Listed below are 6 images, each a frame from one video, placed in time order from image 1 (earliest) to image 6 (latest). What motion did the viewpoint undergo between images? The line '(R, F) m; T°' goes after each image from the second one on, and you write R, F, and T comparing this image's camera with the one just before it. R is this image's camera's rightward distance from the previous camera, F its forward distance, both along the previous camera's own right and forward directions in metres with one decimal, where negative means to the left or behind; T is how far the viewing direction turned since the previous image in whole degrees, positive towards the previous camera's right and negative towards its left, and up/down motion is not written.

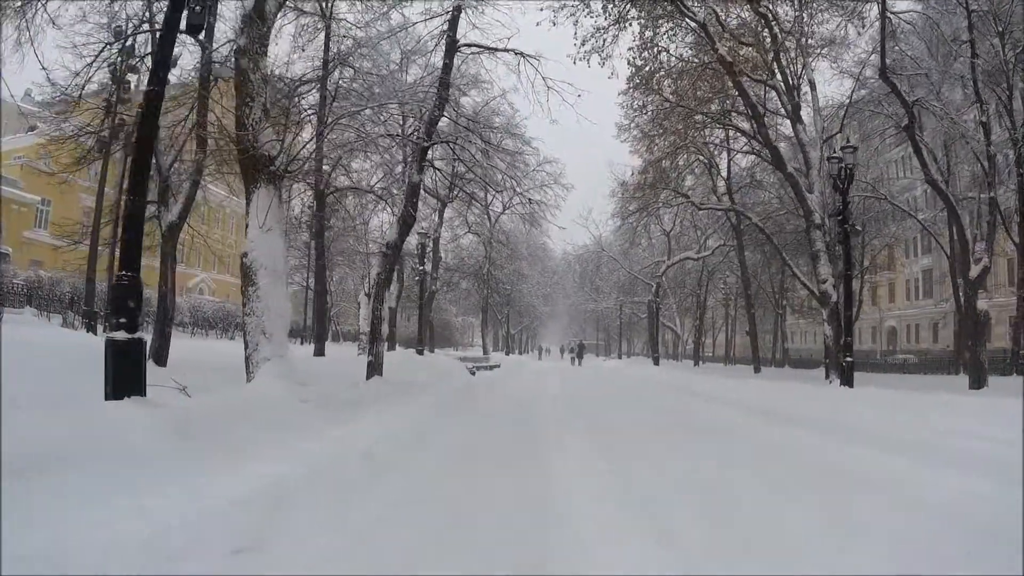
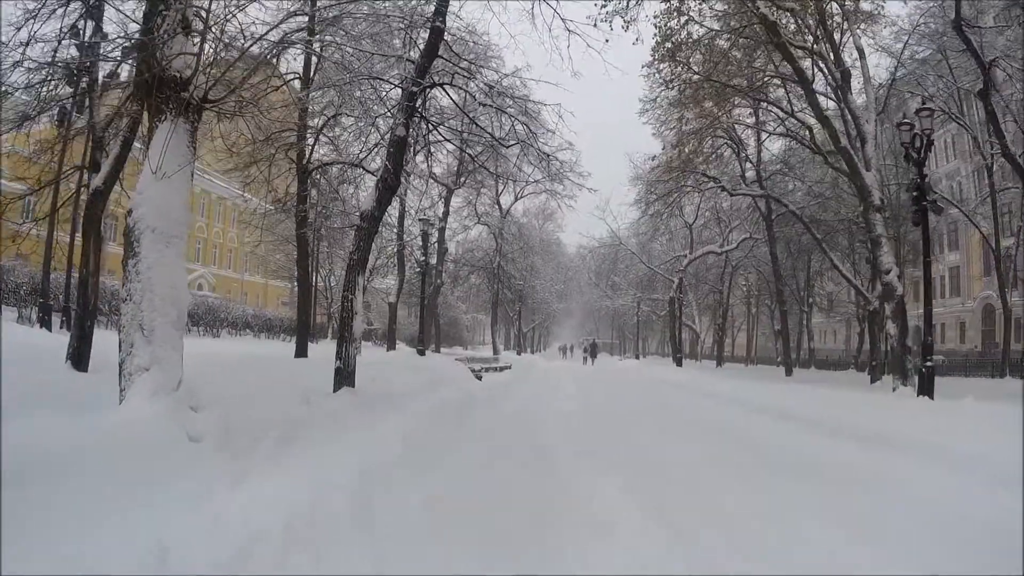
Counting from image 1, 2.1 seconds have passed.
(0.0, +1.8) m; -1°
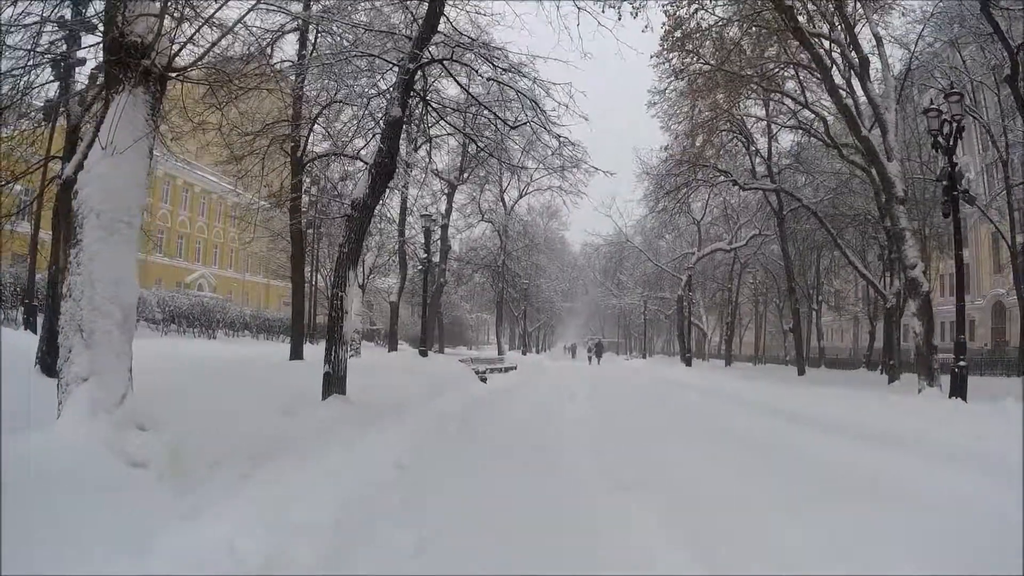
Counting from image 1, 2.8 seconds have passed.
(0.0, +0.5) m; 0°
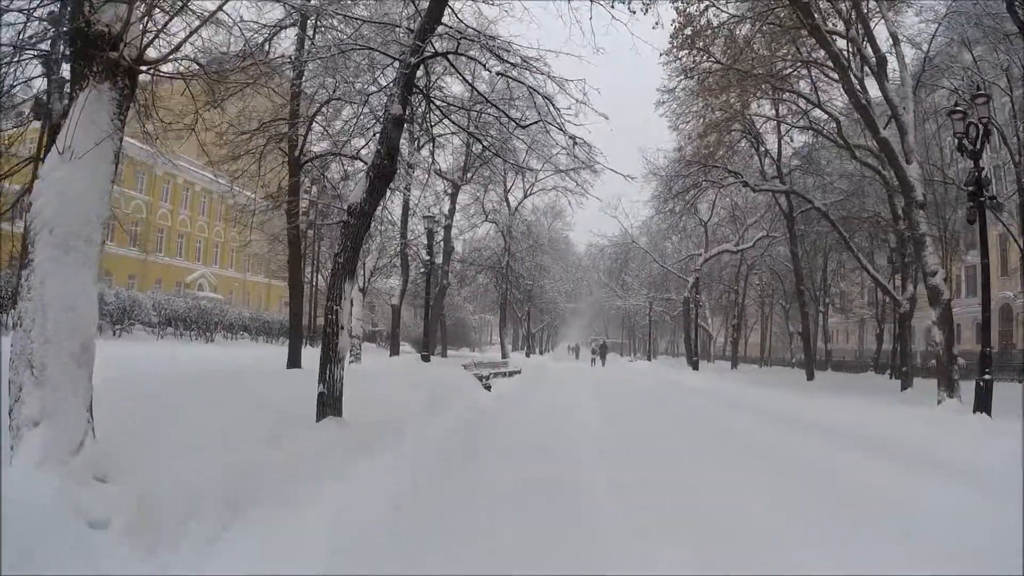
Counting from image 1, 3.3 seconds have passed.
(0.0, +0.4) m; 0°
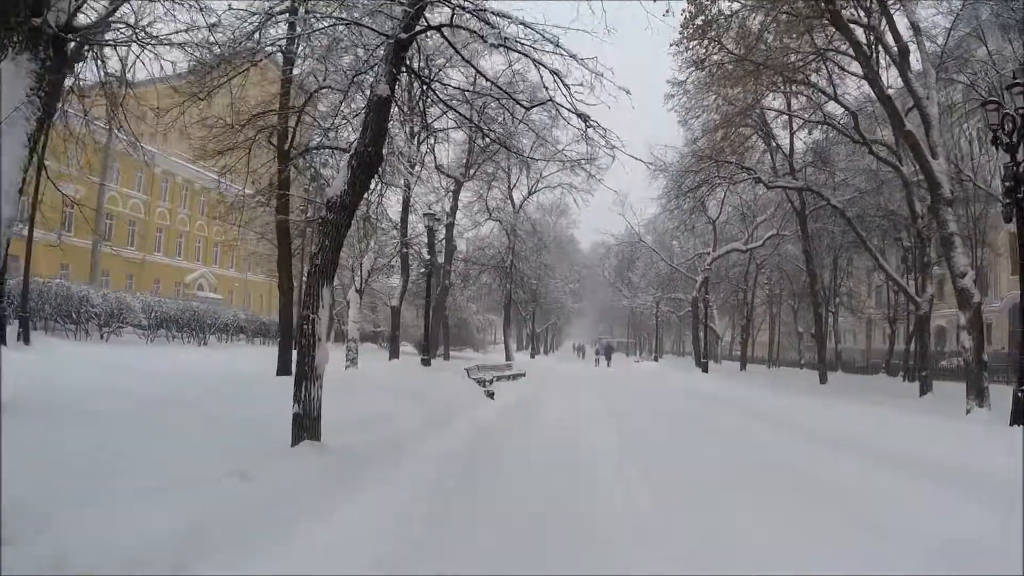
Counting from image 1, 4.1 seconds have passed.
(0.0, +0.6) m; 0°
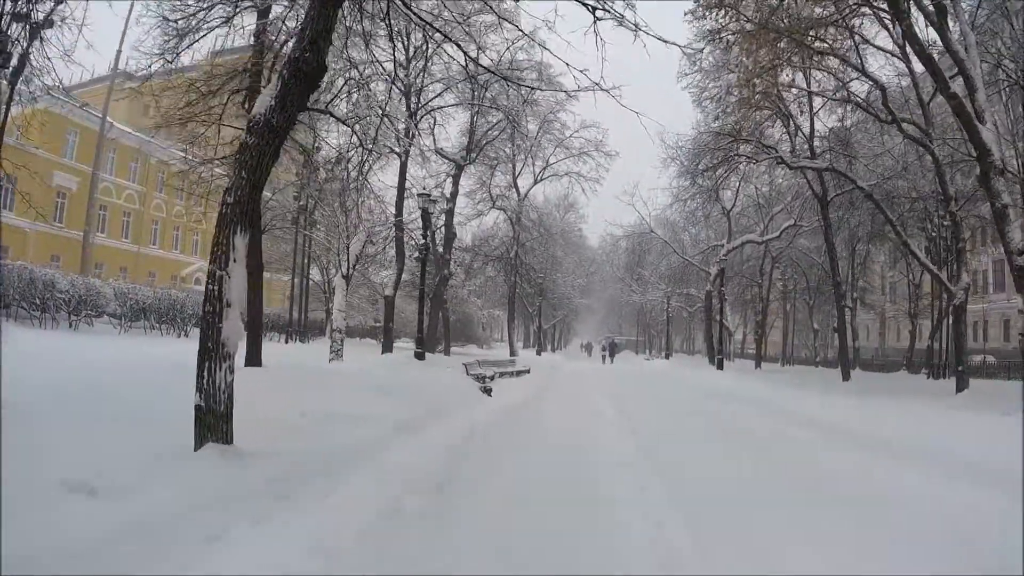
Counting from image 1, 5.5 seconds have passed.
(+0.1, +1.1) m; -1°
